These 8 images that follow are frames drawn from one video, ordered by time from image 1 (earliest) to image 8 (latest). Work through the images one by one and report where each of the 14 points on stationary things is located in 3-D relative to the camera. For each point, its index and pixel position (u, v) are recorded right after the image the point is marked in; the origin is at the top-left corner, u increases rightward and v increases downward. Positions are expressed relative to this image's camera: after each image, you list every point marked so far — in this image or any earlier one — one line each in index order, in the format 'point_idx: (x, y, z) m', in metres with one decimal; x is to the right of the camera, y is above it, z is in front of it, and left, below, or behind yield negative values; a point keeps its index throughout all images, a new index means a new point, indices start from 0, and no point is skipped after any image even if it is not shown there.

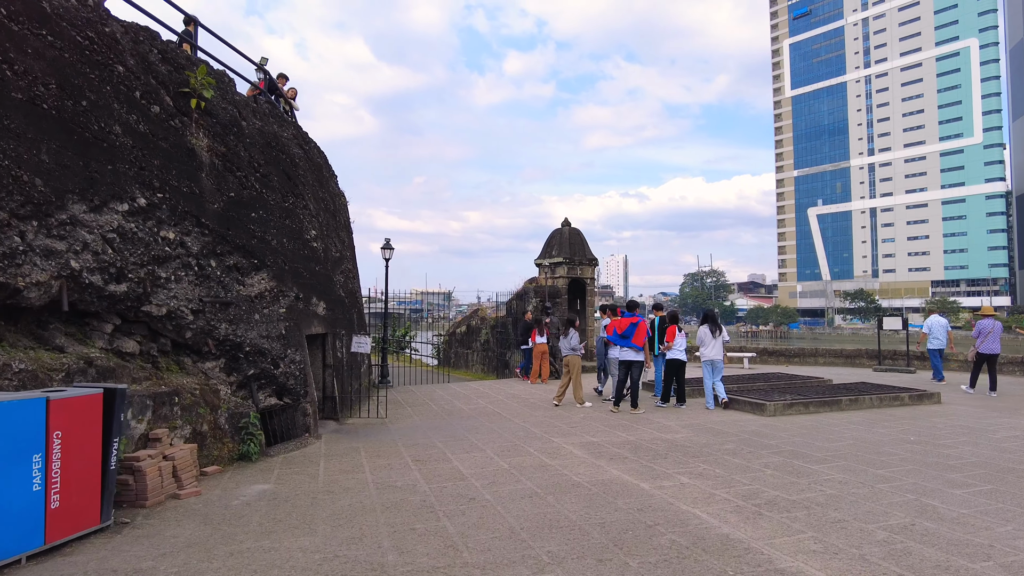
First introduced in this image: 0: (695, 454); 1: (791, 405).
0: (+1.7, -1.5, +5.5) m
1: (+3.5, -1.5, +7.6) m
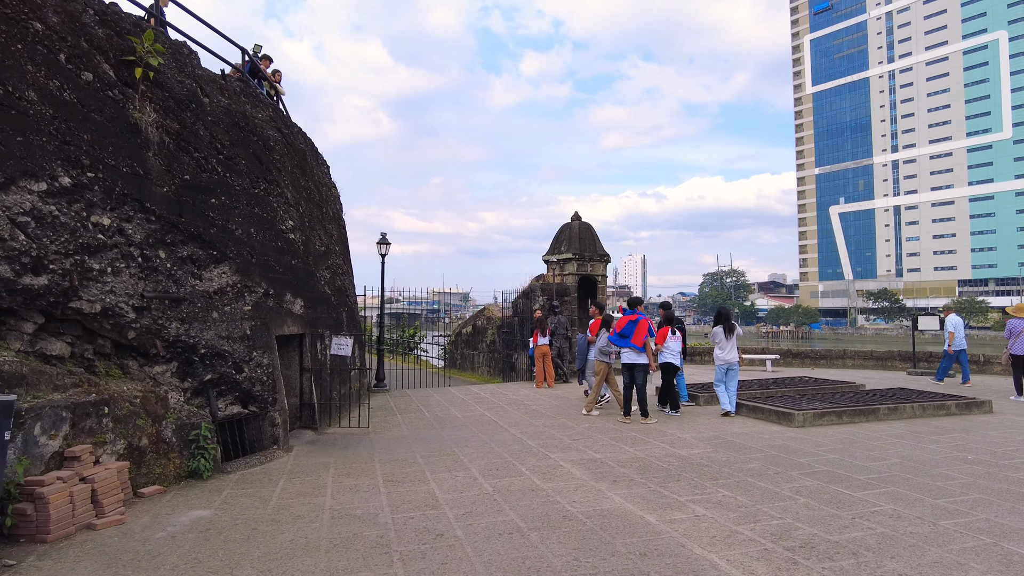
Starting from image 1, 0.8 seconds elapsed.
0: (+1.6, -1.5, +4.7) m
1: (+3.5, -1.4, +6.7) m
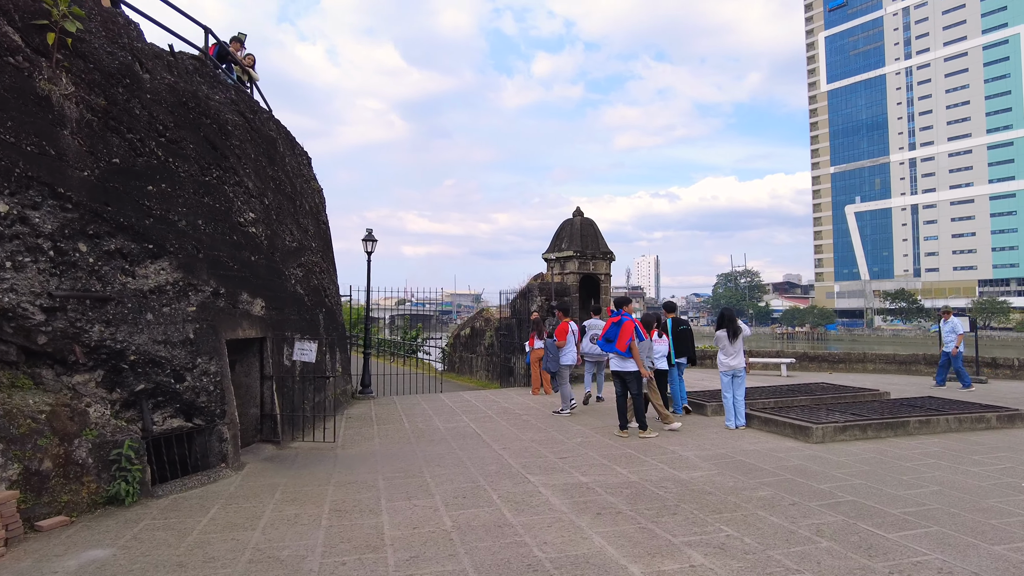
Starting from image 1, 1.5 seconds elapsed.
0: (+1.3, -1.4, +3.9) m
1: (+3.3, -1.4, +5.9) m
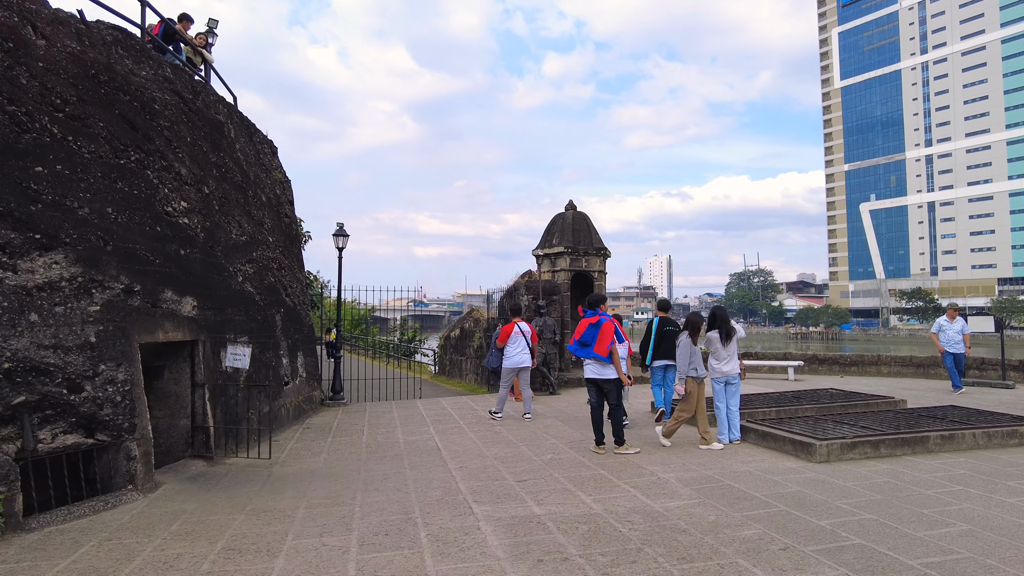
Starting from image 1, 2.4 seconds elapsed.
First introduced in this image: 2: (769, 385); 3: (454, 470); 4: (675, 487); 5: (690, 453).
0: (+0.9, -1.4, +3.2) m
1: (+2.9, -1.3, +5.1) m
2: (+4.6, -1.7, +10.8) m
3: (-0.5, -1.6, +5.3) m
4: (+1.2, -1.5, +4.5) m
5: (+1.6, -1.5, +5.5) m
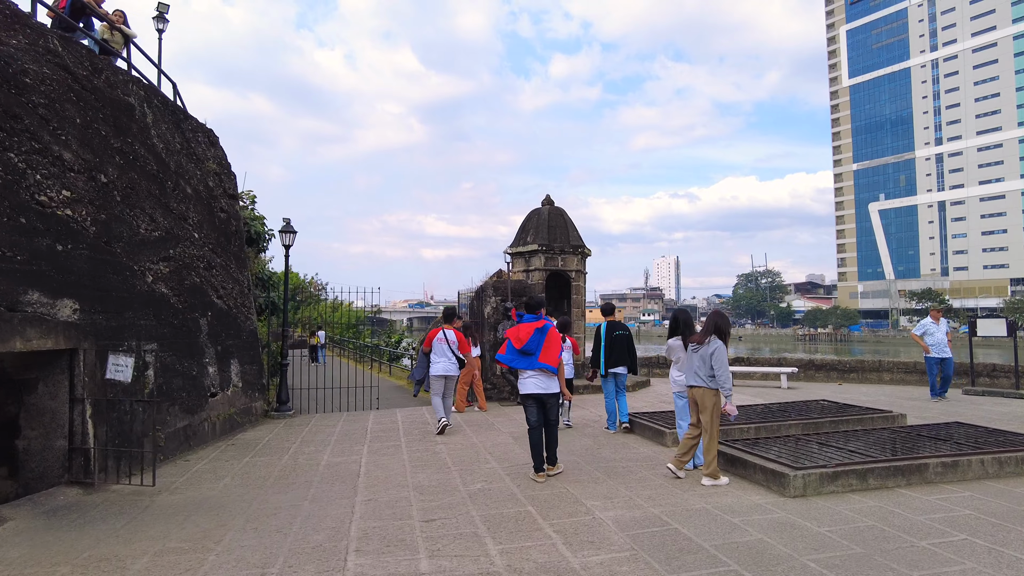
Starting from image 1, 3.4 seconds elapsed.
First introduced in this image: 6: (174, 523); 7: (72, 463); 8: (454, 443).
0: (+0.3, -1.4, +2.3) m
1: (+2.3, -1.3, +4.3) m
2: (+4.1, -1.7, +9.9) m
3: (-1.1, -1.6, +4.5) m
4: (+0.6, -1.5, +3.6) m
5: (+1.0, -1.5, +4.6) m
6: (-2.3, -1.6, +4.2) m
7: (-3.7, -1.5, +5.0) m
8: (-0.7, -1.7, +6.6) m
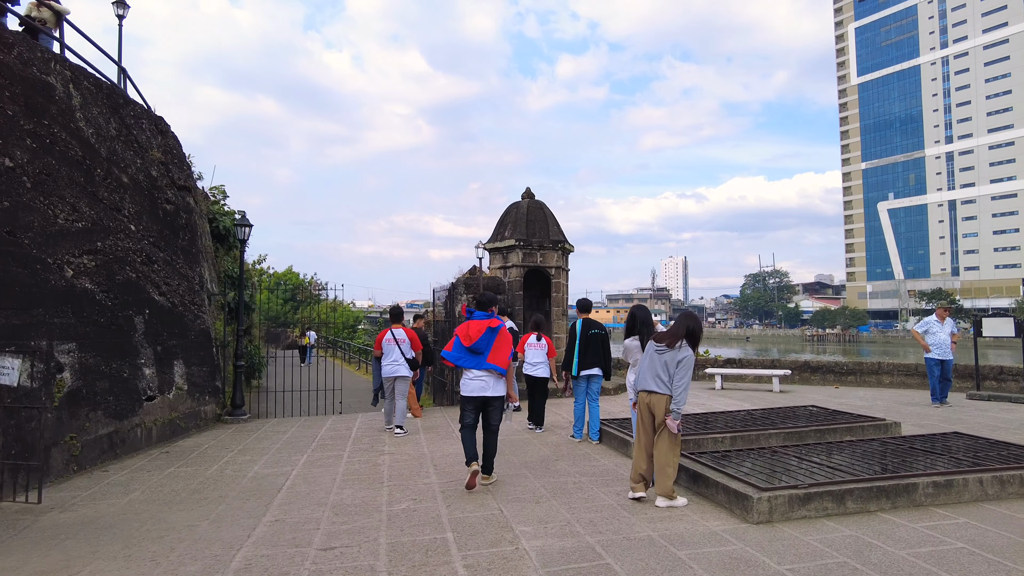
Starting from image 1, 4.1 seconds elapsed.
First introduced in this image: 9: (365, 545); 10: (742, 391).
0: (-0.2, -1.3, +1.7) m
1: (+1.8, -1.3, +3.7) m
2: (+3.6, -1.7, +9.3) m
3: (-1.6, -1.5, +3.9) m
4: (+0.1, -1.4, +3.1) m
5: (+0.5, -1.4, +4.1) m
6: (-2.8, -1.6, +3.7) m
7: (-4.2, -1.4, +4.5) m
8: (-1.1, -1.7, +6.1) m
9: (-0.8, -1.5, +3.5) m
10: (+3.8, -1.7, +10.0) m
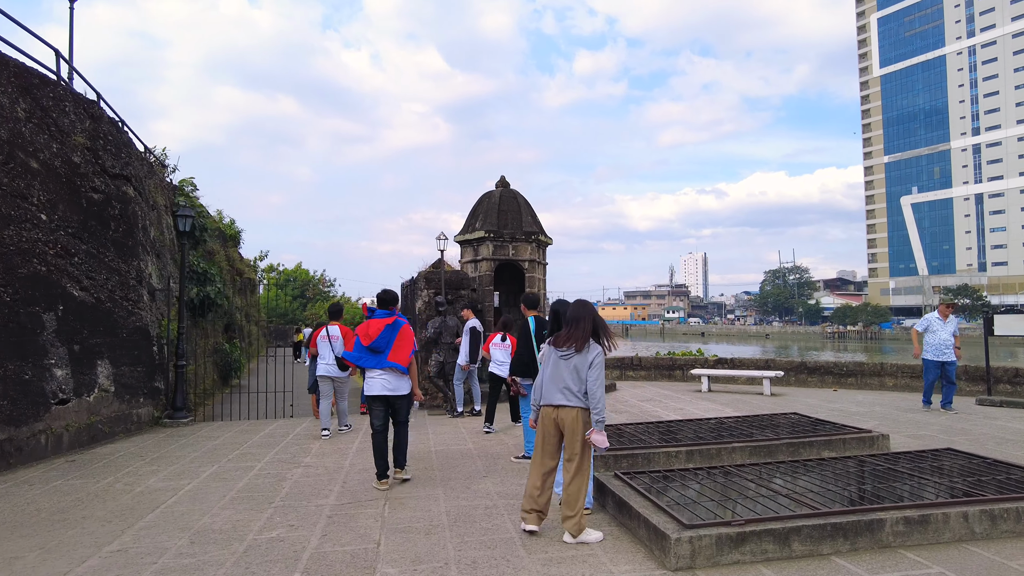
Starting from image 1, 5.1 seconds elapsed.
0: (-1.0, -1.3, +1.1) m
1: (+1.1, -1.2, +2.9) m
2: (+3.1, -1.6, +8.5) m
3: (-2.3, -1.5, +3.3) m
4: (-0.6, -1.4, +2.4) m
5: (-0.1, -1.4, +3.4) m
6: (-3.5, -1.5, +3.1) m
7: (-4.8, -1.4, +4.0) m
8: (-1.7, -1.6, +5.4) m
9: (-1.5, -1.4, +2.8) m
10: (+3.3, -1.6, +9.2) m
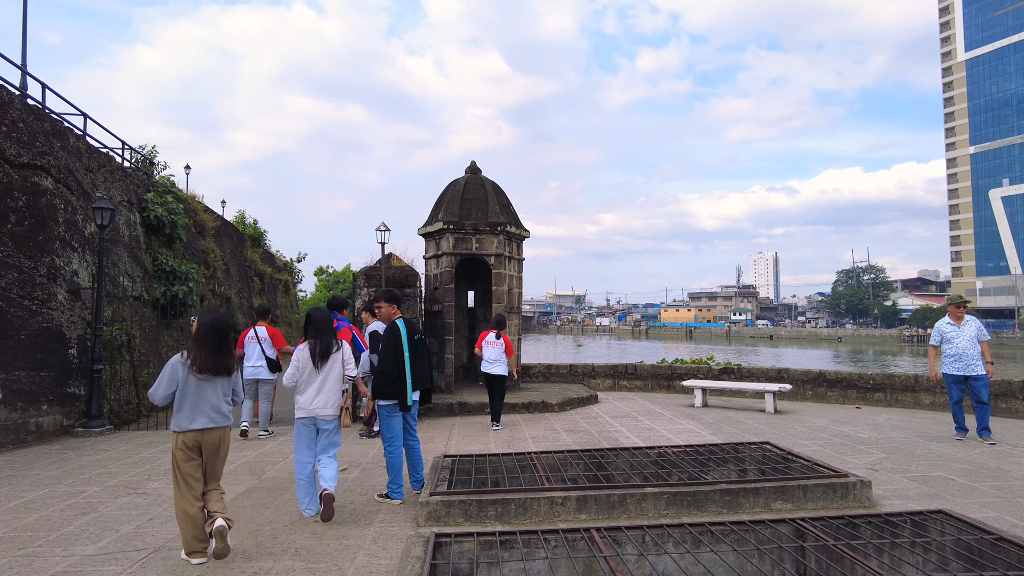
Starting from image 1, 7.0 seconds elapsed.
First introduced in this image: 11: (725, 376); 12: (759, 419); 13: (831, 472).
0: (-2.4, -1.2, +0.1) m
1: (-0.1, -1.2, +1.8) m
2: (+2.5, -1.6, +7.1) m
3: (-3.4, -1.5, +2.5) m
4: (-1.9, -1.3, +1.4) m
5: (-1.3, -1.3, +2.3) m
6: (-4.7, -1.5, +2.4) m
7: (-5.9, -1.3, +3.4) m
8: (-2.7, -1.6, +4.5) m
9: (-2.7, -1.4, +1.9) m
10: (+2.8, -1.6, +7.8) m
11: (+3.4, -1.4, +9.6) m
12: (+3.0, -1.6, +7.3) m
13: (+2.2, -1.3, +4.1) m
